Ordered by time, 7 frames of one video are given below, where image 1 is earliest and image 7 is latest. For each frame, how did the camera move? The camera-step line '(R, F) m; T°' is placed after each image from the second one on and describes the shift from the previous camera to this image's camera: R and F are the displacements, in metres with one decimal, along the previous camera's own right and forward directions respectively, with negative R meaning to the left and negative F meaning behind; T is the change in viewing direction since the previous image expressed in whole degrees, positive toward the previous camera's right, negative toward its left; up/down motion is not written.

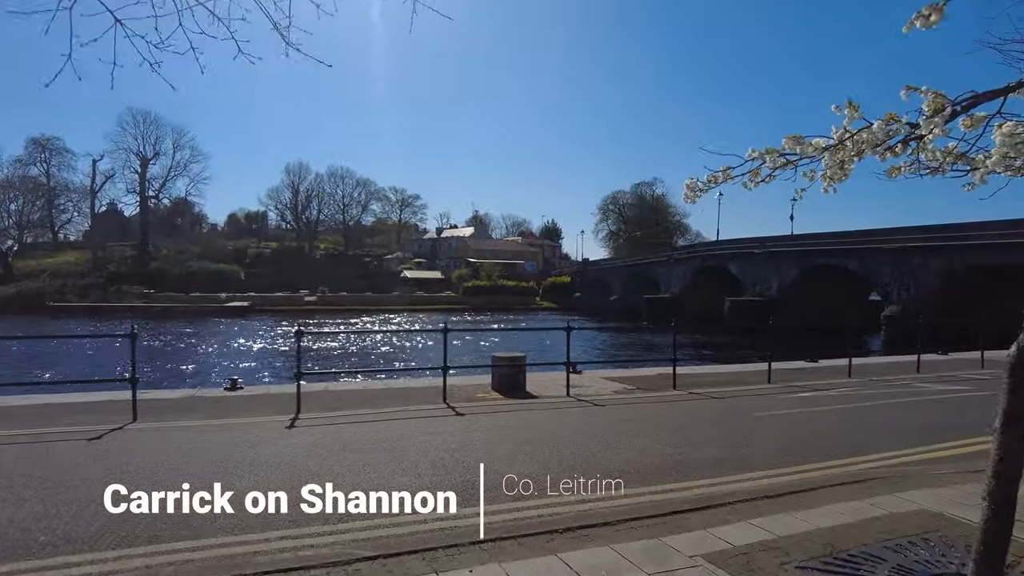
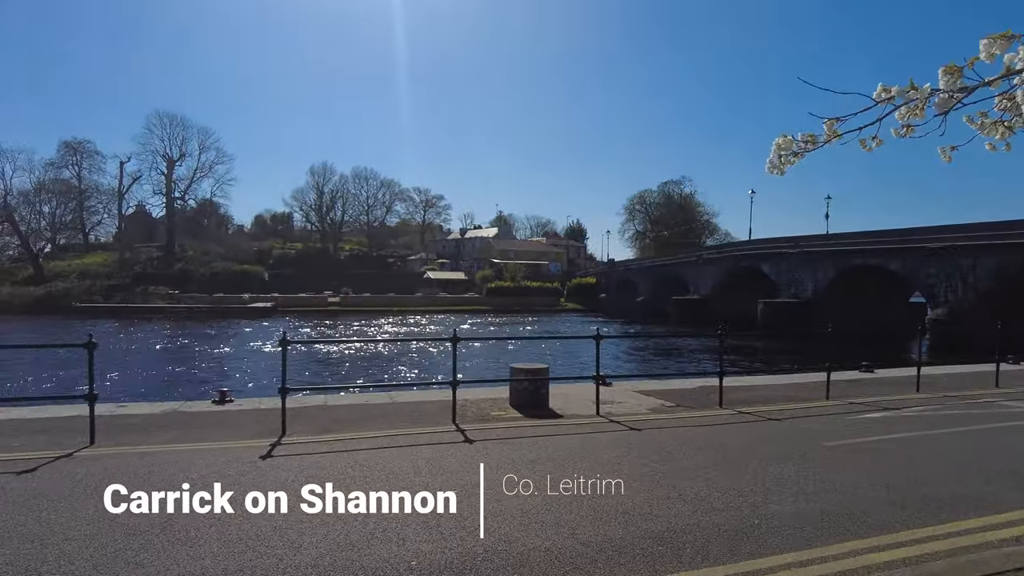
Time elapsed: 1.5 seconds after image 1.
(+0.1, +1.4) m; -2°
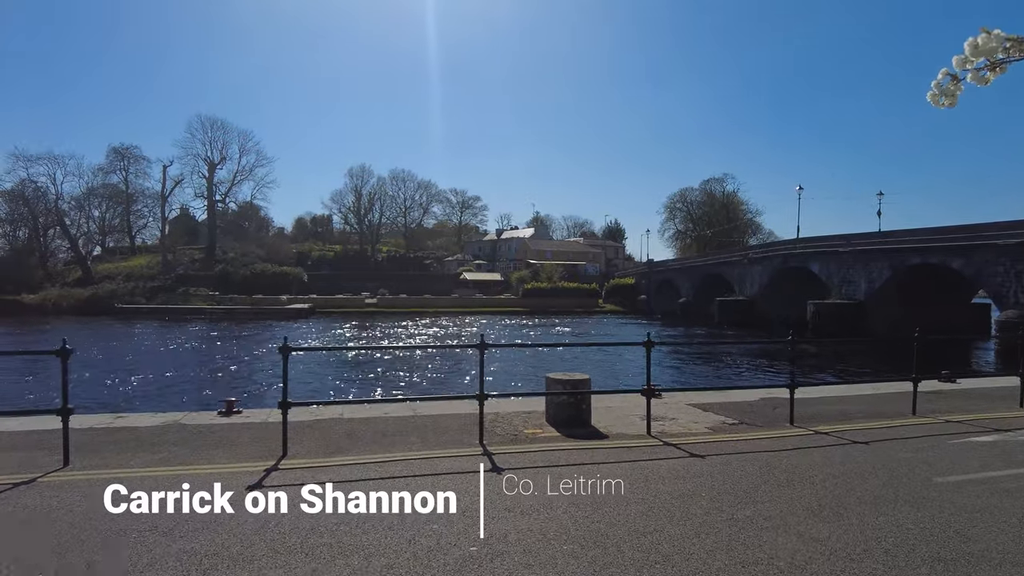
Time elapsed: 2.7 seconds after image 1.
(0.0, +1.3) m; -3°
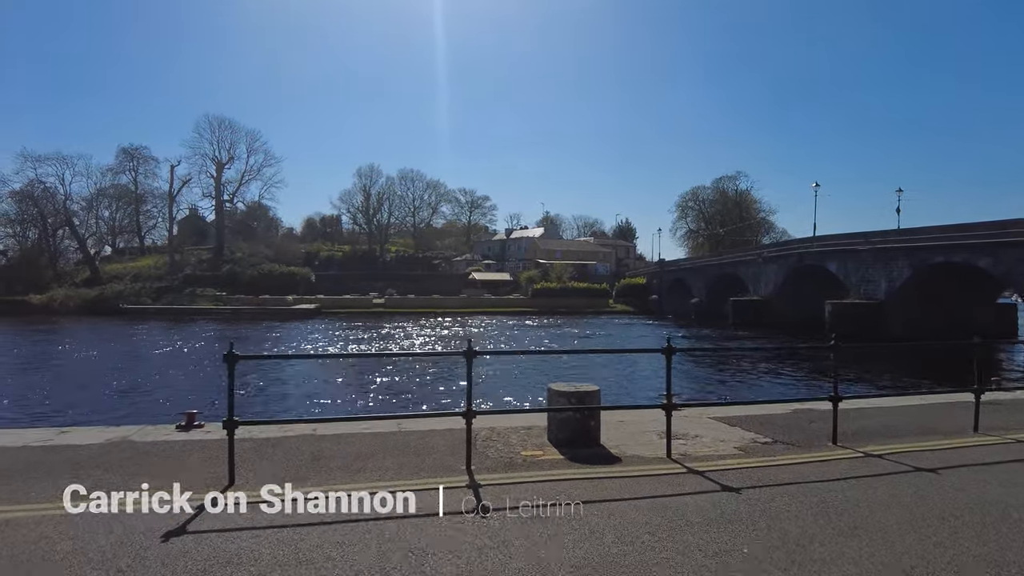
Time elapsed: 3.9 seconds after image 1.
(+0.2, +1.2) m; -1°
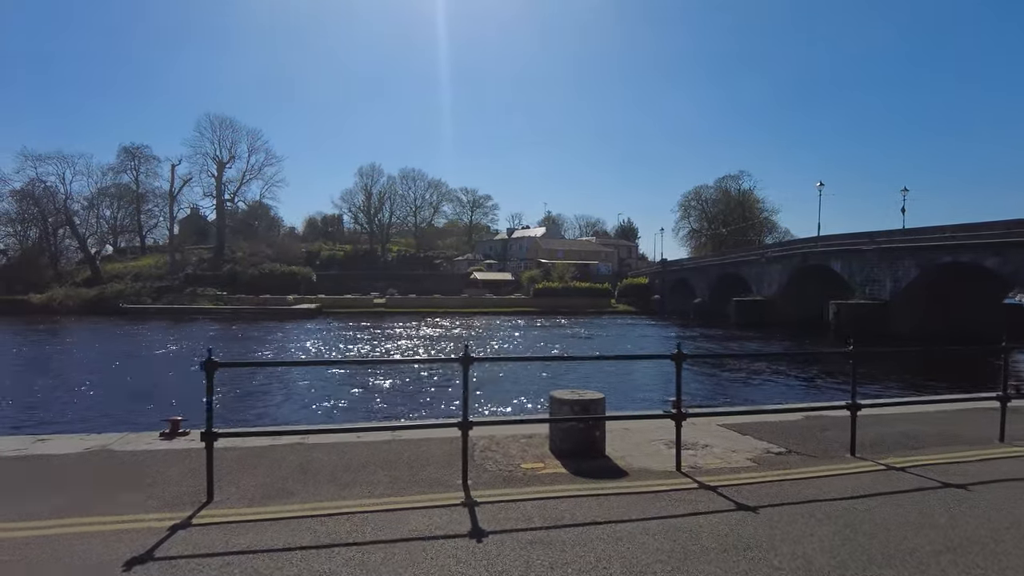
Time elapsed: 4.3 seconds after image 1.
(0.0, +0.4) m; 0°
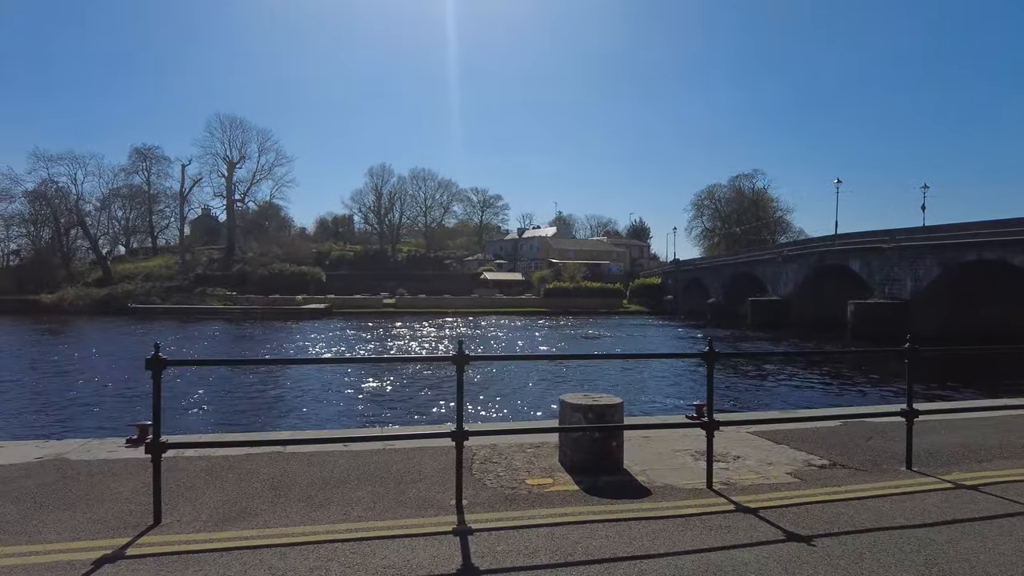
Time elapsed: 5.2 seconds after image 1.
(+0.1, +0.9) m; -1°
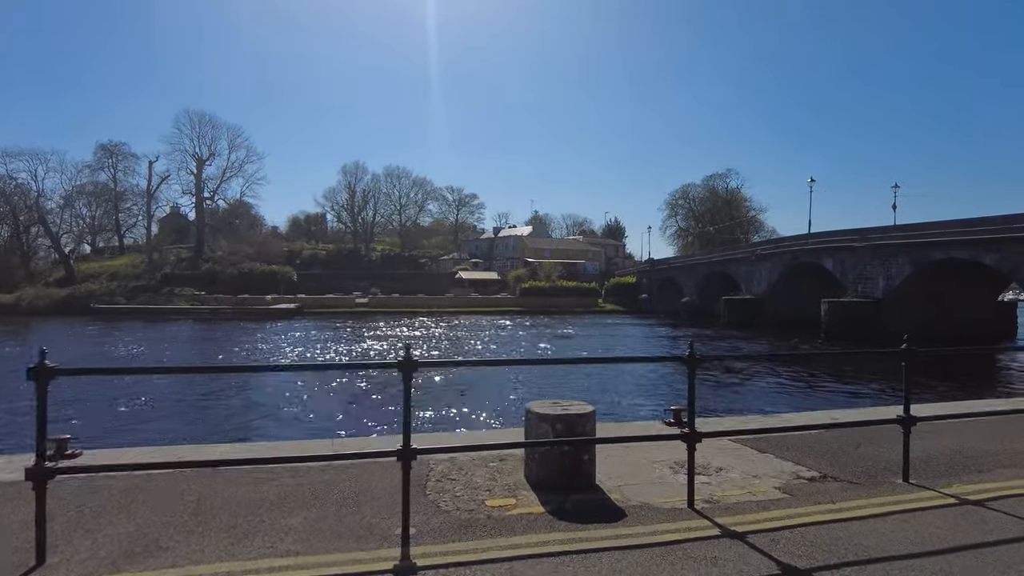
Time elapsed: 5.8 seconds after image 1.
(+0.1, +0.7) m; +2°
